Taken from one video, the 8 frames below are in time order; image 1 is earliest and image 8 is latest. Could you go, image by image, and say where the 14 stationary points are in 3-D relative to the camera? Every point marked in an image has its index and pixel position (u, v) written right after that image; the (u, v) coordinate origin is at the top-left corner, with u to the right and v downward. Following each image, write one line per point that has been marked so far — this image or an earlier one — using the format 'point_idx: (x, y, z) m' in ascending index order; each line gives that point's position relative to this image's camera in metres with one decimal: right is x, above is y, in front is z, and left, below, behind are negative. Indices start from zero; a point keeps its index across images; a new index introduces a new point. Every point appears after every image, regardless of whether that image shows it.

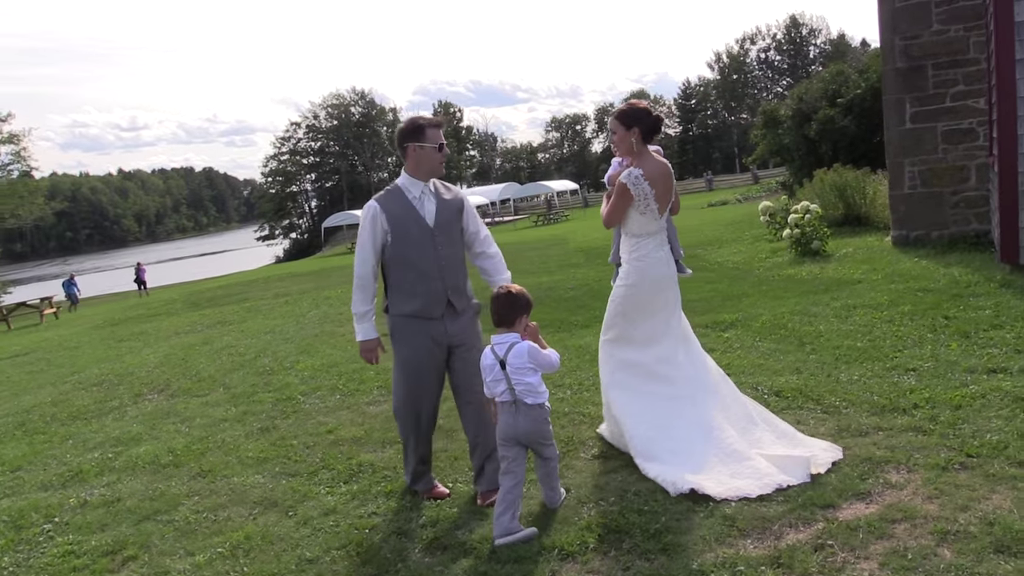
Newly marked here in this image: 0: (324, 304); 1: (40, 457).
0: (-3.3, -0.3, +15.1) m
1: (-3.8, -1.4, +6.9) m
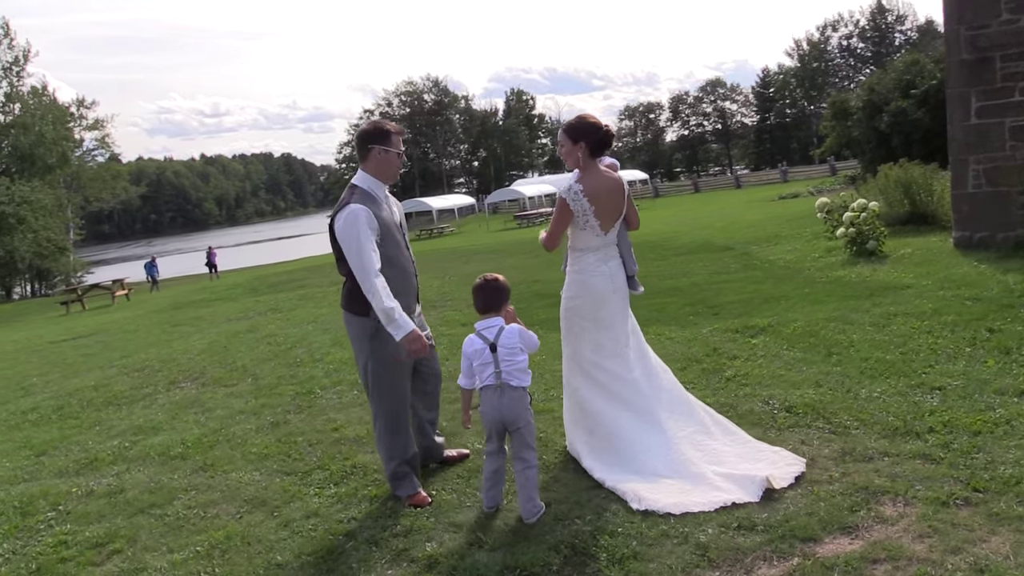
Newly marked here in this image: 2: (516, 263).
0: (-2.4, -0.1, +15.2) m
1: (-3.7, -1.3, +7.0) m
2: (+0.1, +0.5, +18.5) m
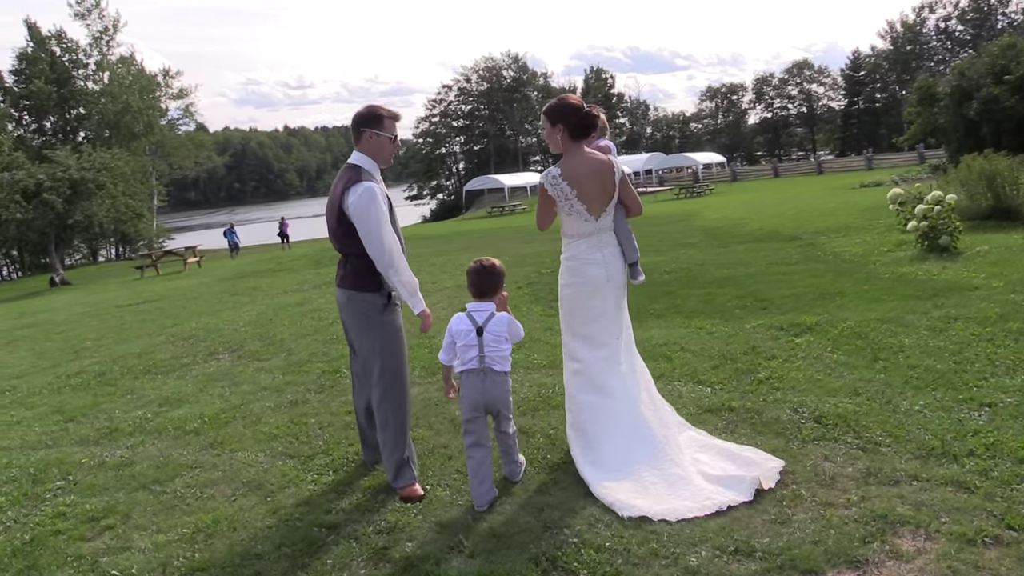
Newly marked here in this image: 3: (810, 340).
0: (-1.5, +0.3, +15.1) m
1: (-3.5, -1.0, +7.1) m
2: (+1.4, +0.9, +18.1) m
3: (+2.2, -0.4, +6.4) m
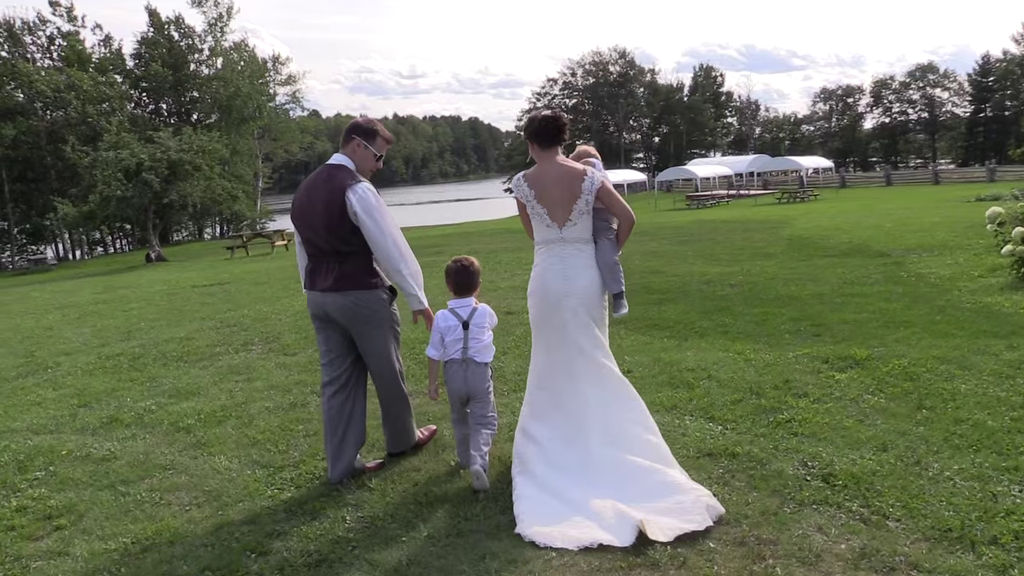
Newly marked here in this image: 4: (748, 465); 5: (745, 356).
0: (-0.4, +0.3, +14.8) m
1: (-3.3, -0.9, +7.1) m
2: (+2.9, +0.8, +17.4) m
3: (+2.3, -0.6, +5.7) m
4: (+1.2, -0.9, +4.2) m
5: (+1.8, -0.5, +6.6) m
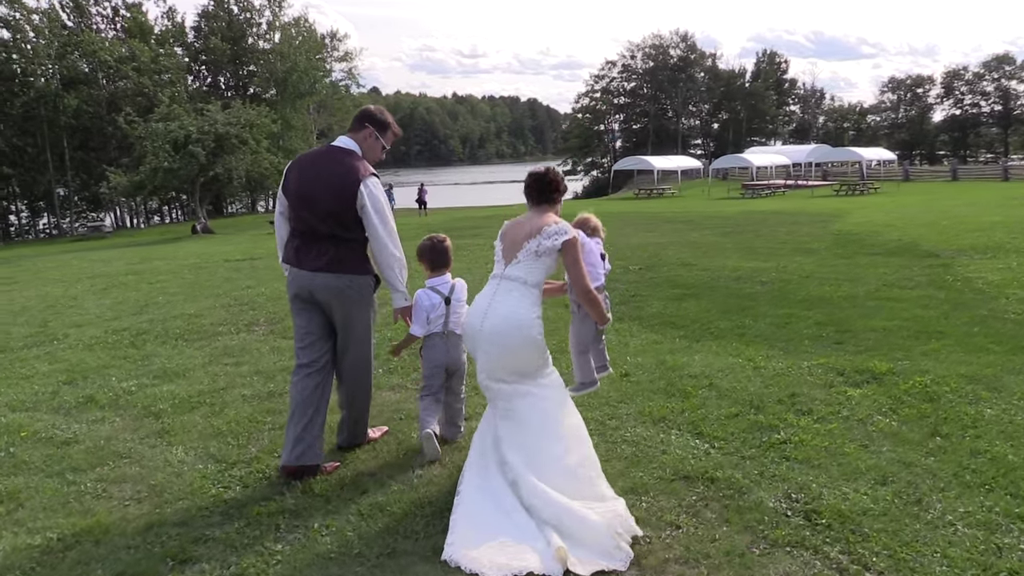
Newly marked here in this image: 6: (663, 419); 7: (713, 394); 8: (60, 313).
0: (+0.1, +0.6, +14.4) m
1: (-3.3, -0.7, +6.9) m
2: (+3.5, +0.9, +16.8) m
3: (+2.2, -0.6, +5.2) m
4: (+0.9, -0.9, +3.8) m
5: (+1.7, -0.5, +6.1) m
6: (+0.9, -0.7, +4.9) m
7: (+1.3, -0.7, +5.4) m
8: (-5.6, -0.3, +10.7) m
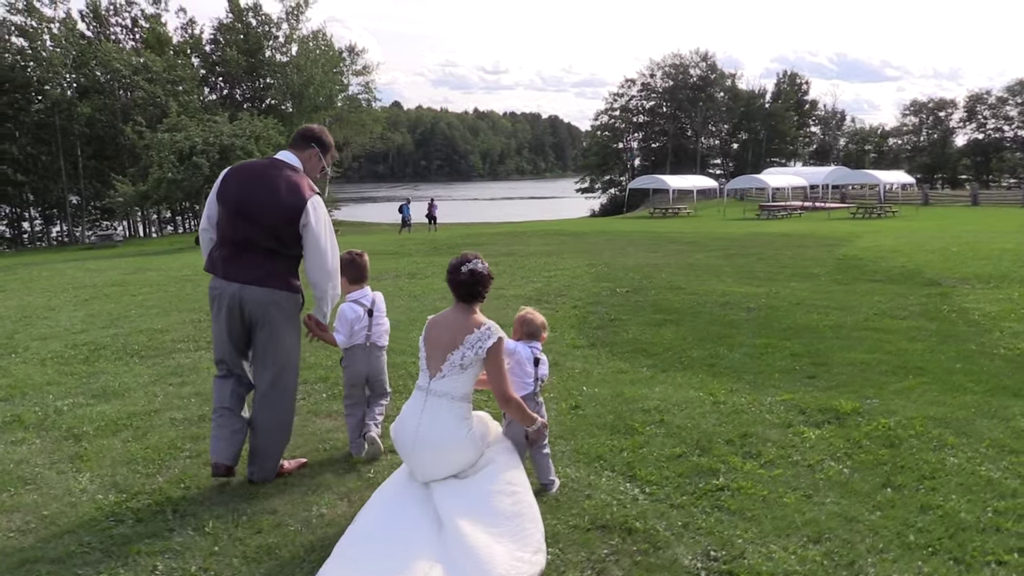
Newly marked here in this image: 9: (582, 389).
0: (0.0, +0.2, +14.1) m
1: (-3.7, -0.8, +6.7) m
2: (+3.5, +0.5, +16.5) m
3: (+1.8, -0.8, +4.9) m
4: (+0.5, -1.0, +3.4) m
5: (+1.4, -0.7, +5.8) m
6: (+0.5, -0.9, +4.5) m
7: (+0.9, -0.8, +5.0) m
8: (-5.9, -0.5, +10.5) m
9: (+0.5, -0.7, +6.2) m
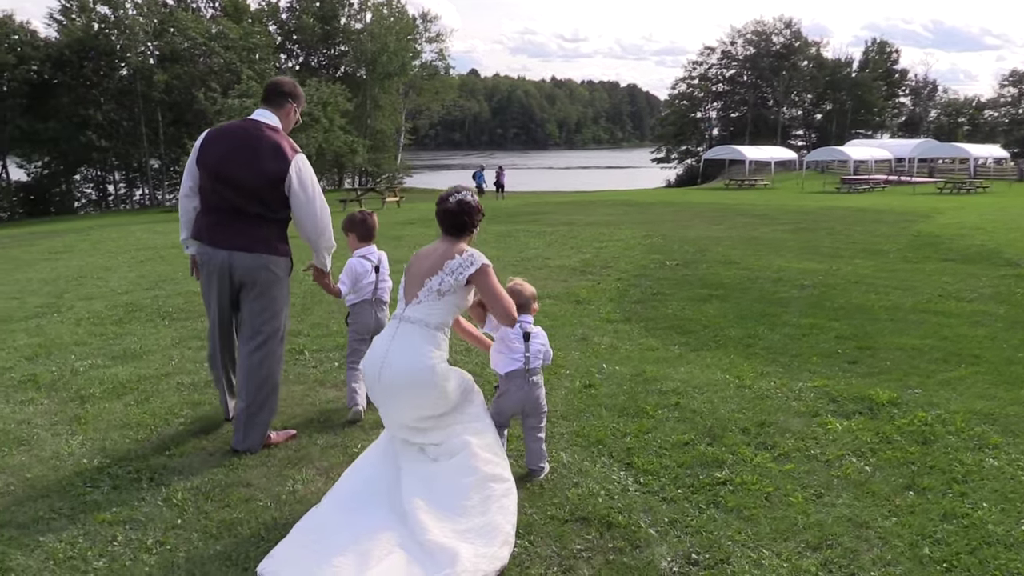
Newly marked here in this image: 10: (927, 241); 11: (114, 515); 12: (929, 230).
0: (+0.8, +0.7, +13.7) m
1: (-3.5, -0.5, +6.7) m
2: (+4.5, +0.9, +15.8) m
3: (+1.8, -0.7, +4.5) m
4: (+0.4, -0.9, +3.2) m
5: (+1.4, -0.6, +5.4) m
6: (+0.4, -0.8, +4.2) m
7: (+0.9, -0.7, +4.7) m
8: (-5.4, 0.0, +10.7) m
9: (+0.6, -0.5, +5.9) m
10: (+7.0, +0.8, +14.5) m
11: (-1.7, -1.0, +3.6) m
12: (+8.2, +1.1, +16.9) m
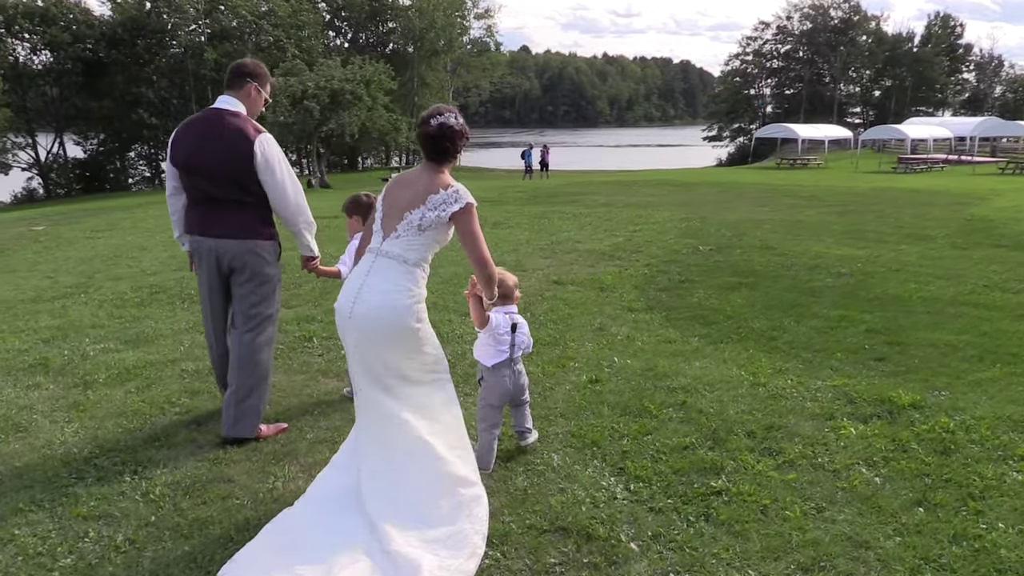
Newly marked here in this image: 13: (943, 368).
0: (+1.3, +1.0, +13.5) m
1: (-3.4, -0.3, +6.8) m
2: (+5.1, +1.2, +15.3) m
3: (+1.7, -0.7, +4.2) m
4: (+0.3, -0.9, +3.0) m
5: (+1.5, -0.5, +5.1) m
6: (+0.4, -0.7, +4.1) m
7: (+0.9, -0.7, +4.5) m
8: (-5.0, +0.3, +10.8) m
9: (+0.7, -0.5, +5.7) m
10: (+7.6, +1.0, +13.9) m
11: (-1.7, -0.9, +3.6) m
12: (+8.9, +1.4, +16.2) m
13: (+2.7, -0.5, +5.3) m
